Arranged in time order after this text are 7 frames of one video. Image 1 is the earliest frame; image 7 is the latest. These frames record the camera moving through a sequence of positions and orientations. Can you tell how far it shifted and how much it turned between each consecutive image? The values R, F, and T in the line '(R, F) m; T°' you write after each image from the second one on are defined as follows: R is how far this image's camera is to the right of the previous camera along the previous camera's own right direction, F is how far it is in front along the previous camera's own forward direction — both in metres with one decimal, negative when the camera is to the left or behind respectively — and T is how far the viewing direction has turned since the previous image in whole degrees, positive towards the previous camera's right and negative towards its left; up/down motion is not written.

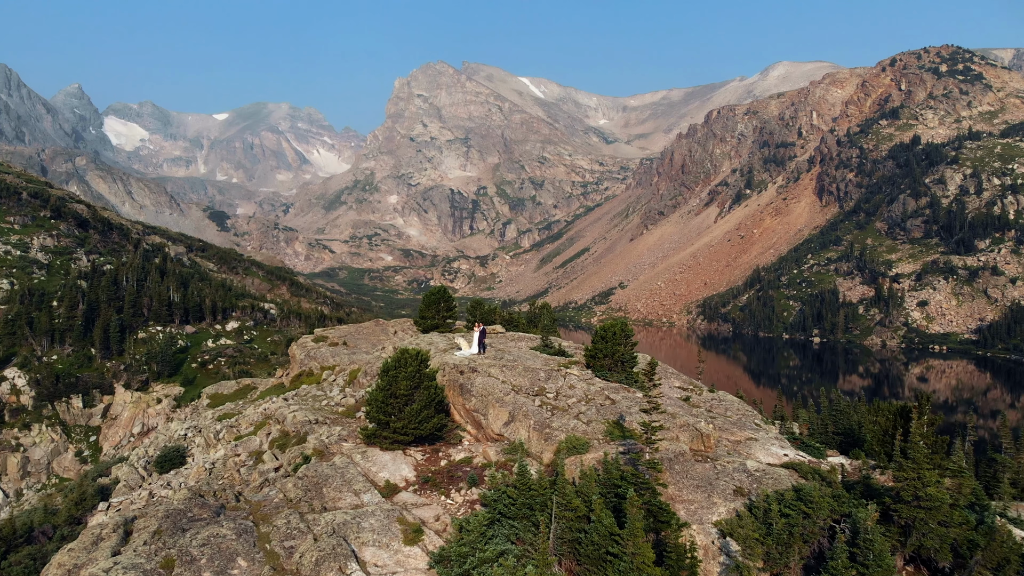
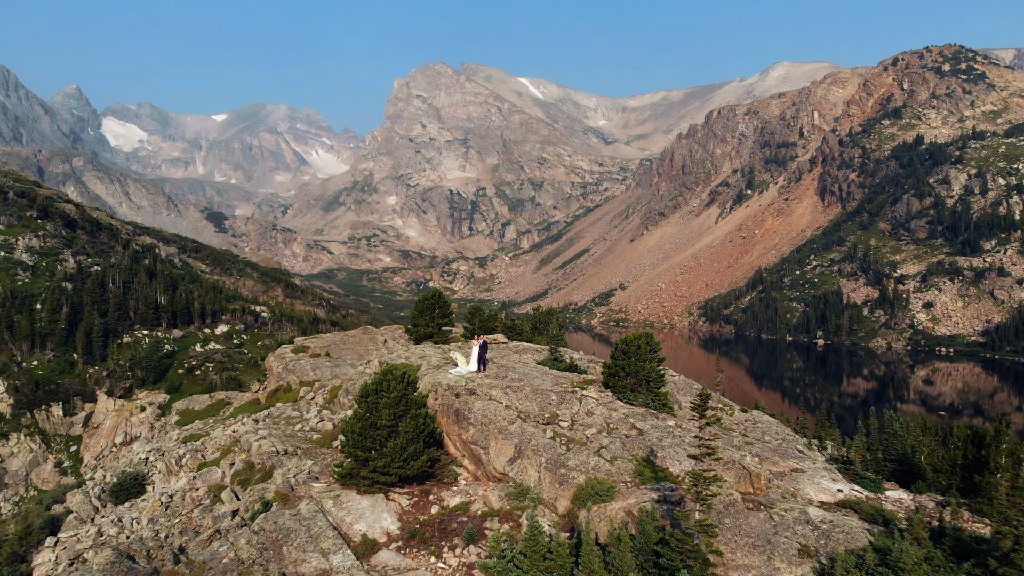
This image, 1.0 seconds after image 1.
(-0.2, +3.7) m; 0°
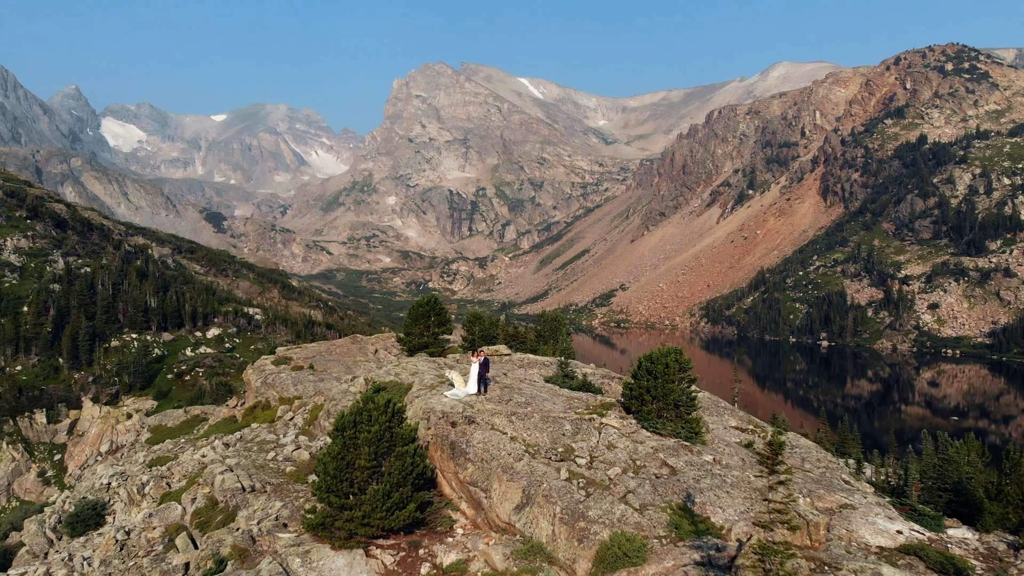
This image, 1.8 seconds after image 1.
(-0.2, +3.0) m; 0°
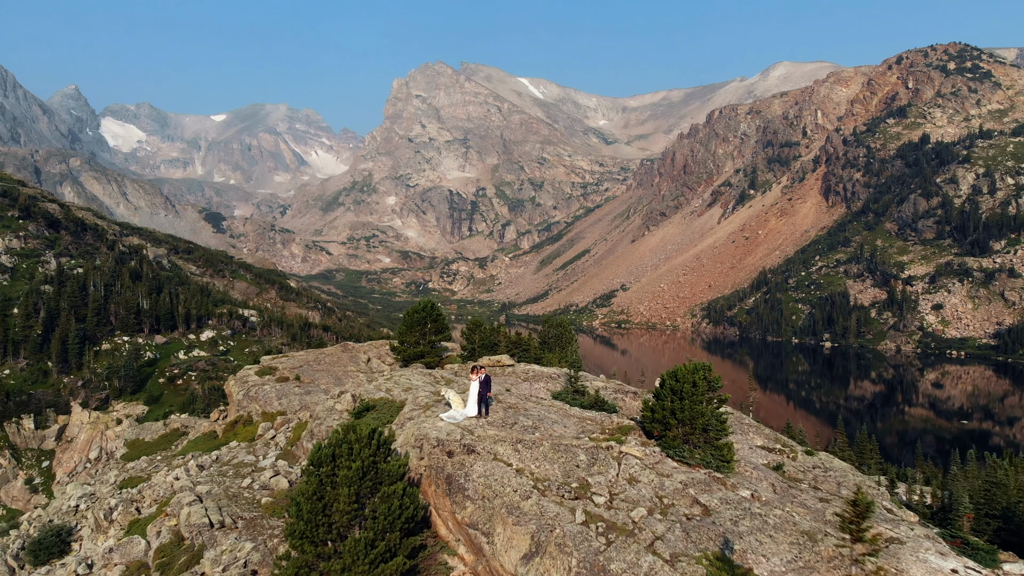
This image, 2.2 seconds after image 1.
(-0.2, +2.1) m; 0°
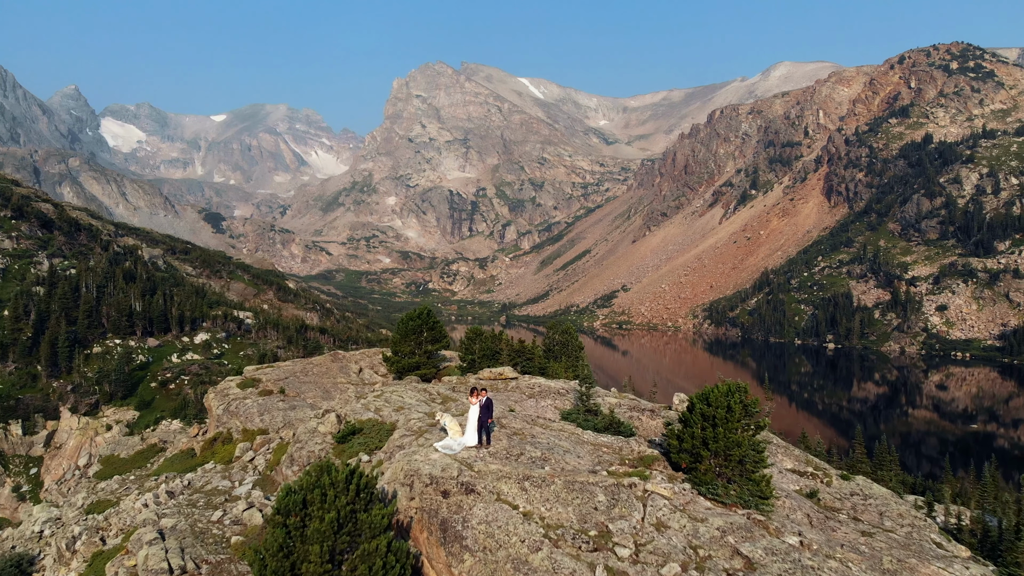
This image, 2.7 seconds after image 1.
(-0.1, +2.1) m; 0°
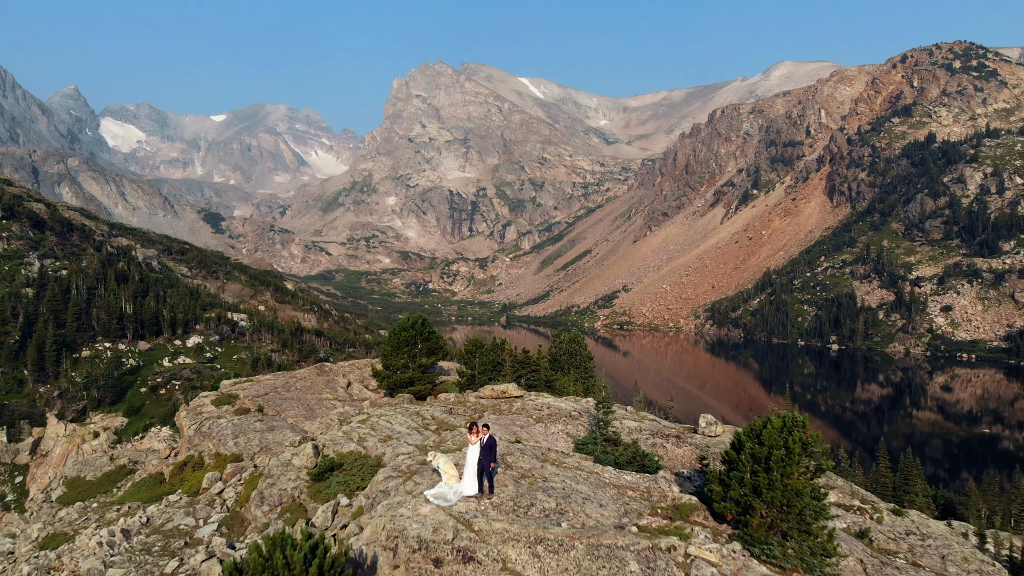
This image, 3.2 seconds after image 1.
(-0.2, +2.4) m; 0°
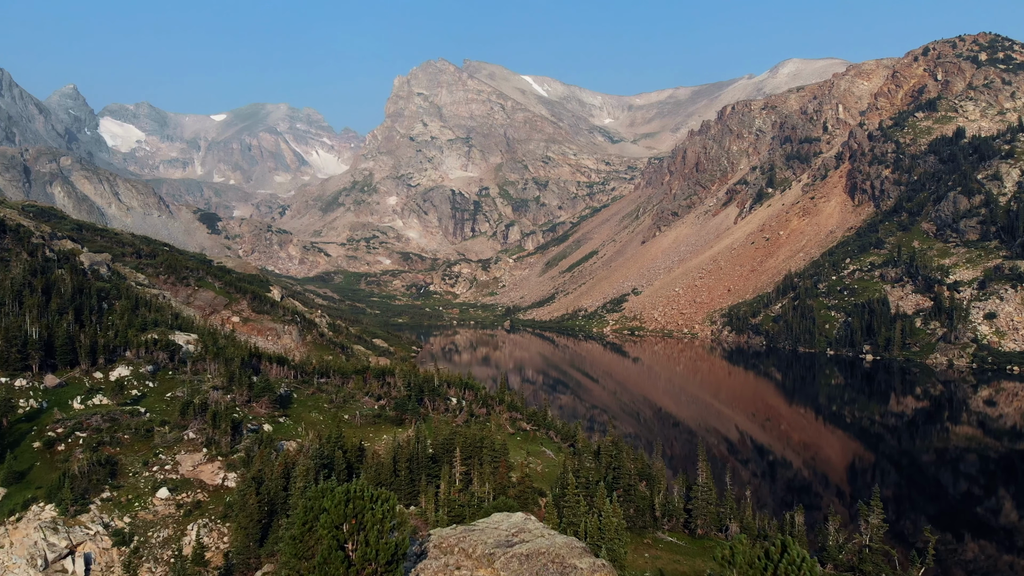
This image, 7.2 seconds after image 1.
(-1.3, +18.7) m; 0°
